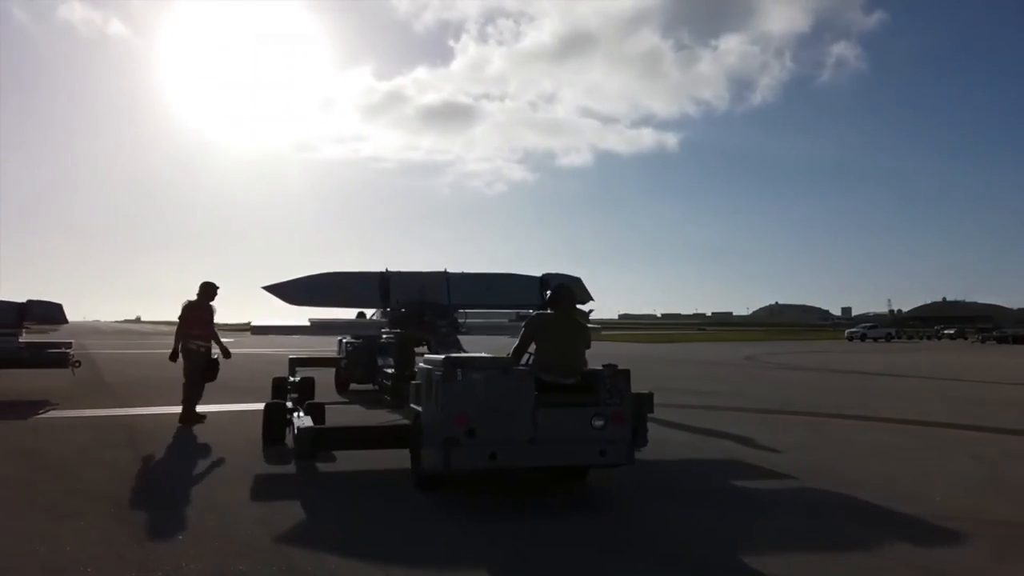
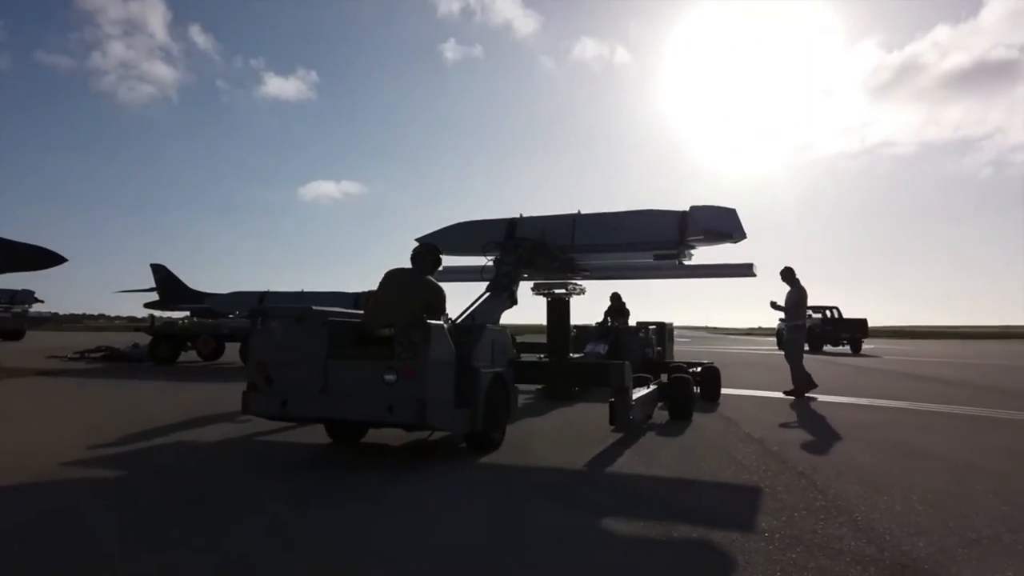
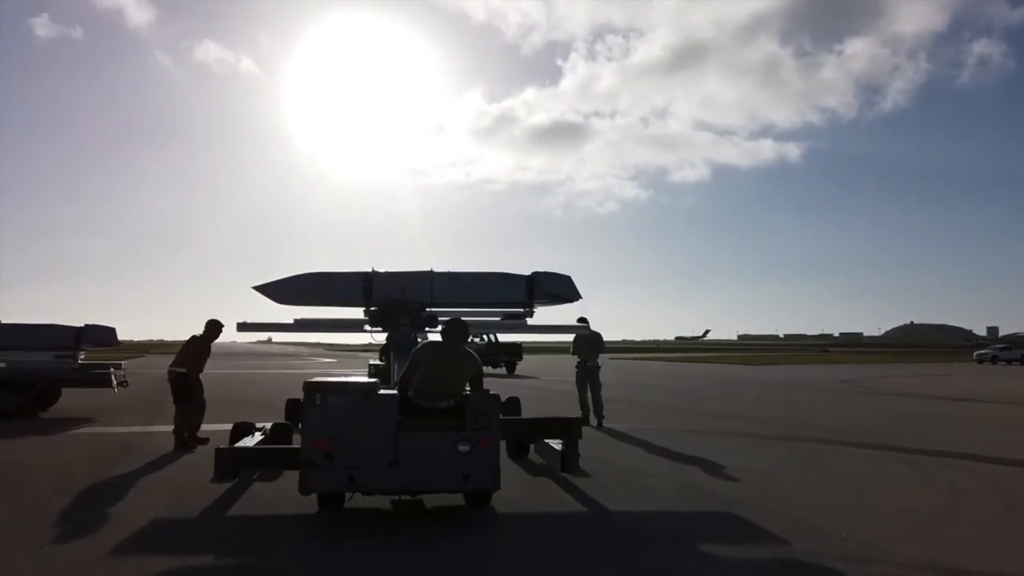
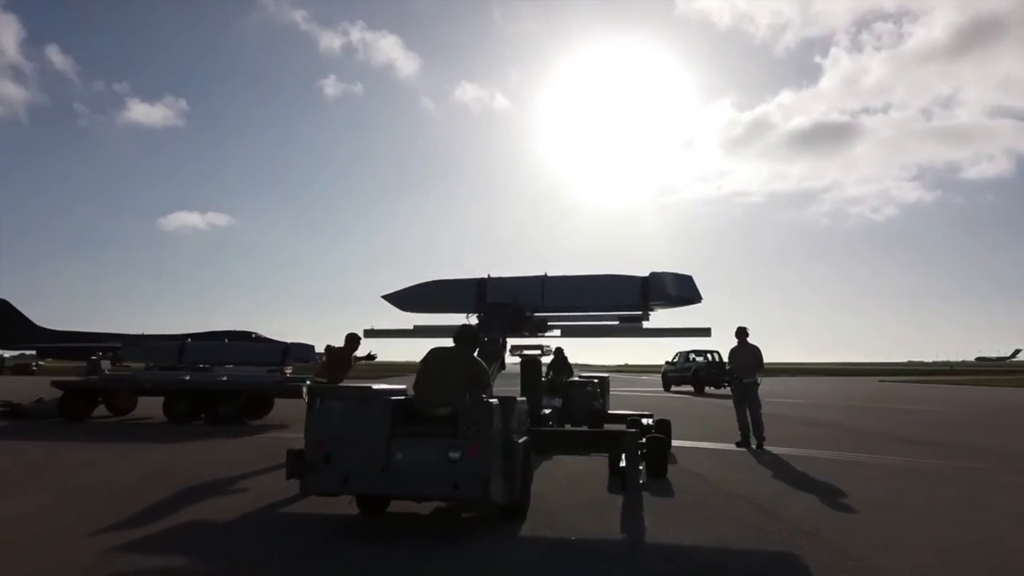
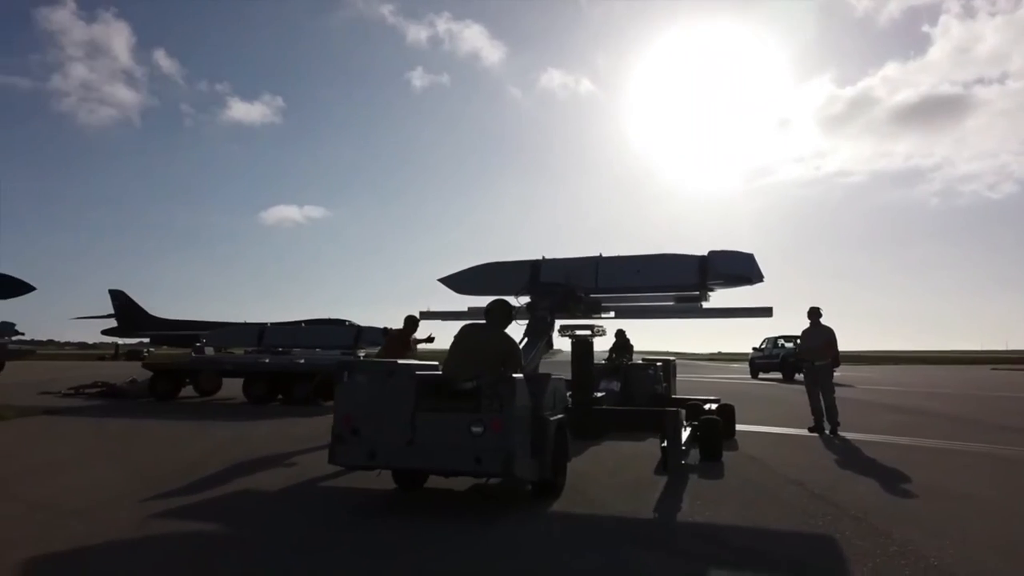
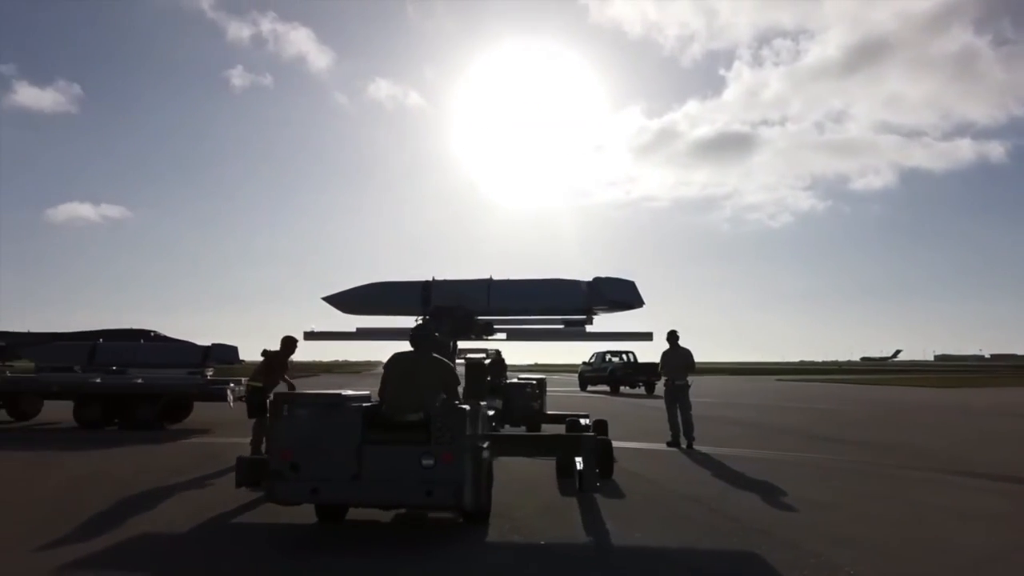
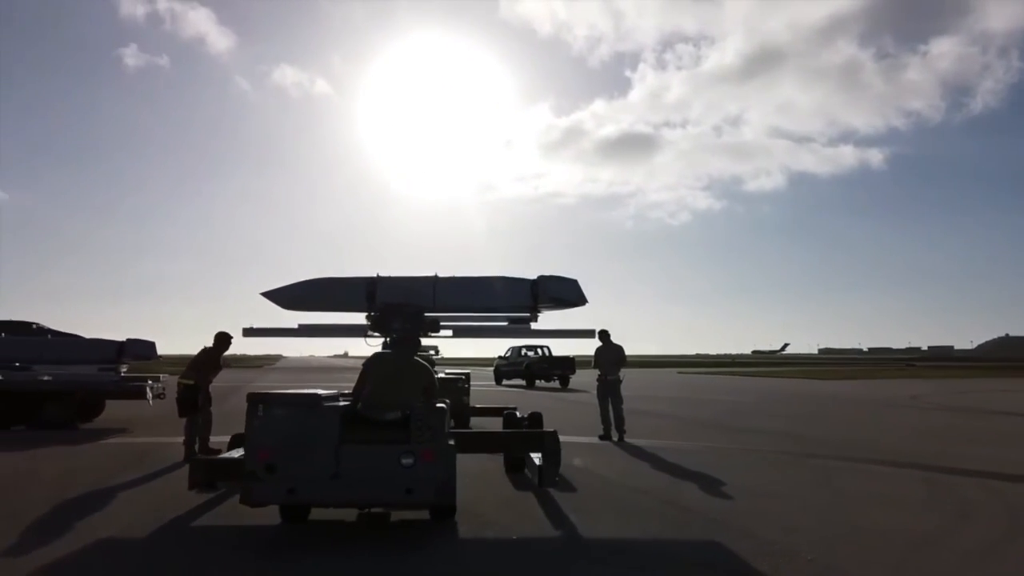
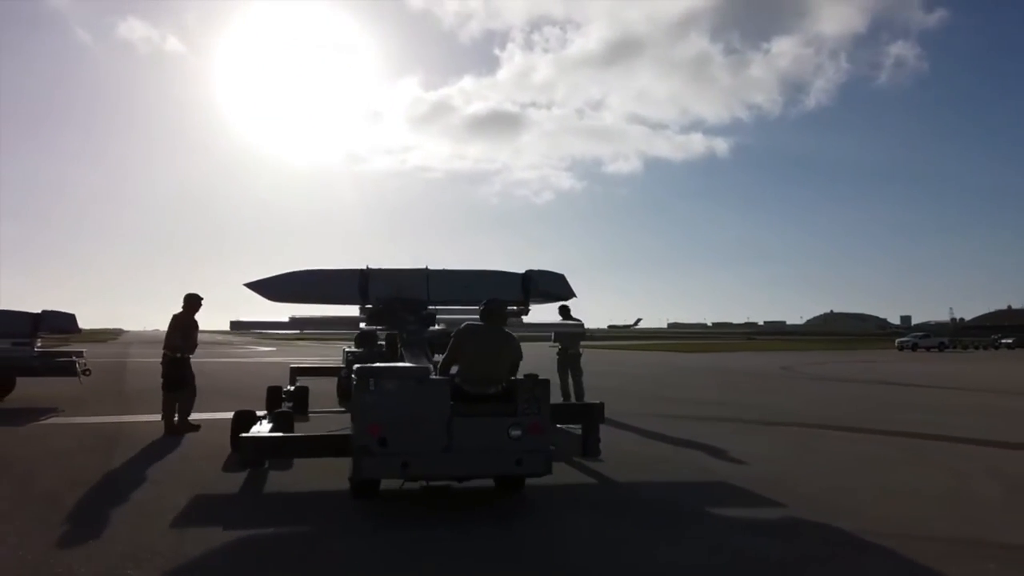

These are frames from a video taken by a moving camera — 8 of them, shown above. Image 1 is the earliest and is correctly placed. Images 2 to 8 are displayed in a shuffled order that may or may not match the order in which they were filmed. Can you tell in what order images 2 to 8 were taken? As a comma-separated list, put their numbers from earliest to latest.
8, 3, 7, 6, 4, 5, 2
